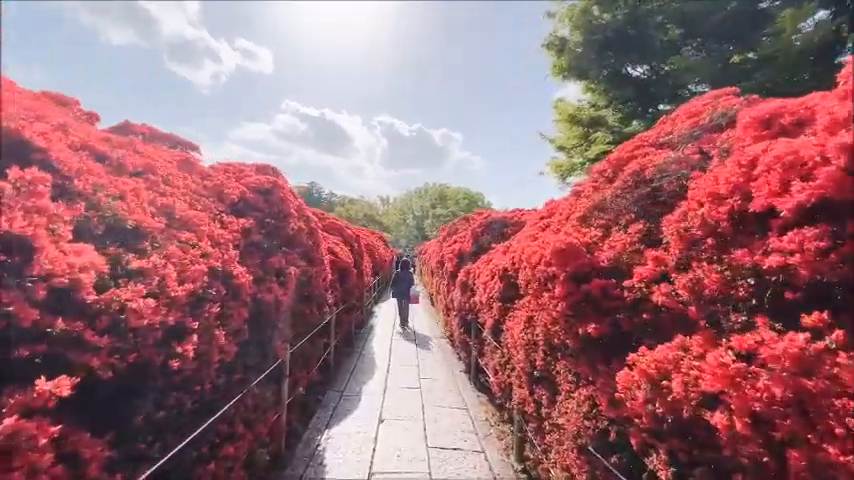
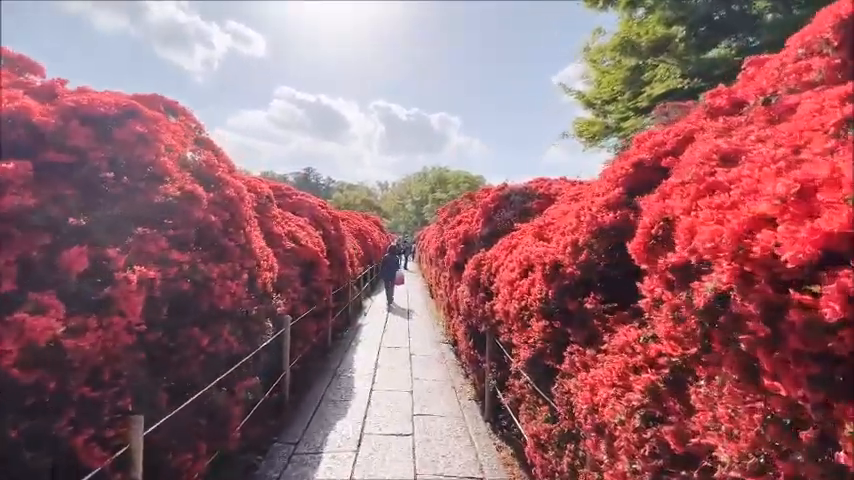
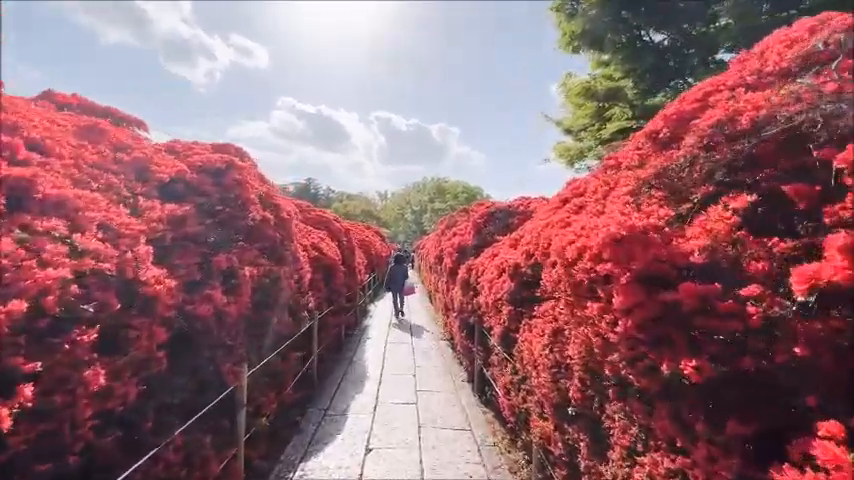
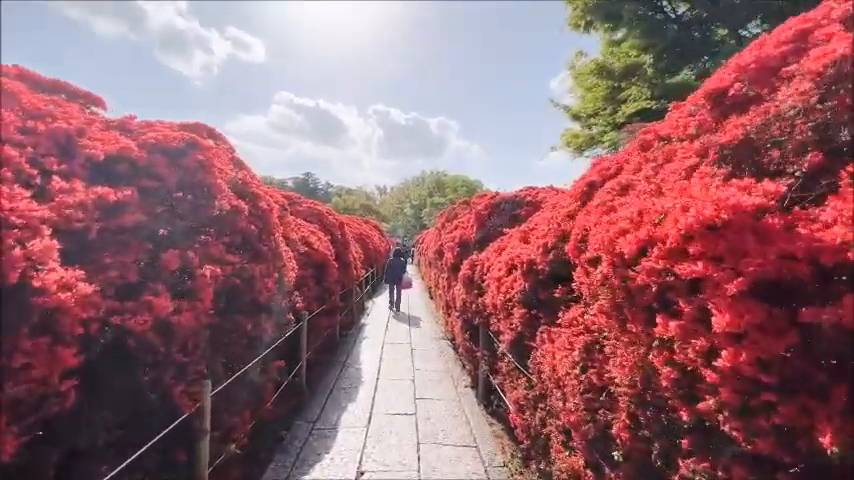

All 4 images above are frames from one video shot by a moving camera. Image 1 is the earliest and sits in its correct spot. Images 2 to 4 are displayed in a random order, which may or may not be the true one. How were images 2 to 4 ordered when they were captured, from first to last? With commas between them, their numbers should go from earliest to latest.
3, 4, 2
